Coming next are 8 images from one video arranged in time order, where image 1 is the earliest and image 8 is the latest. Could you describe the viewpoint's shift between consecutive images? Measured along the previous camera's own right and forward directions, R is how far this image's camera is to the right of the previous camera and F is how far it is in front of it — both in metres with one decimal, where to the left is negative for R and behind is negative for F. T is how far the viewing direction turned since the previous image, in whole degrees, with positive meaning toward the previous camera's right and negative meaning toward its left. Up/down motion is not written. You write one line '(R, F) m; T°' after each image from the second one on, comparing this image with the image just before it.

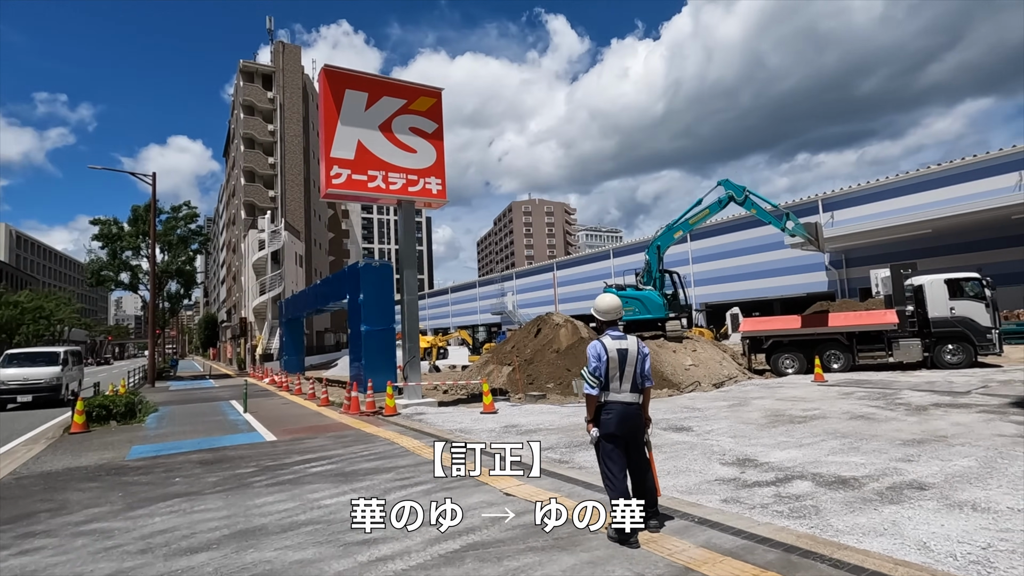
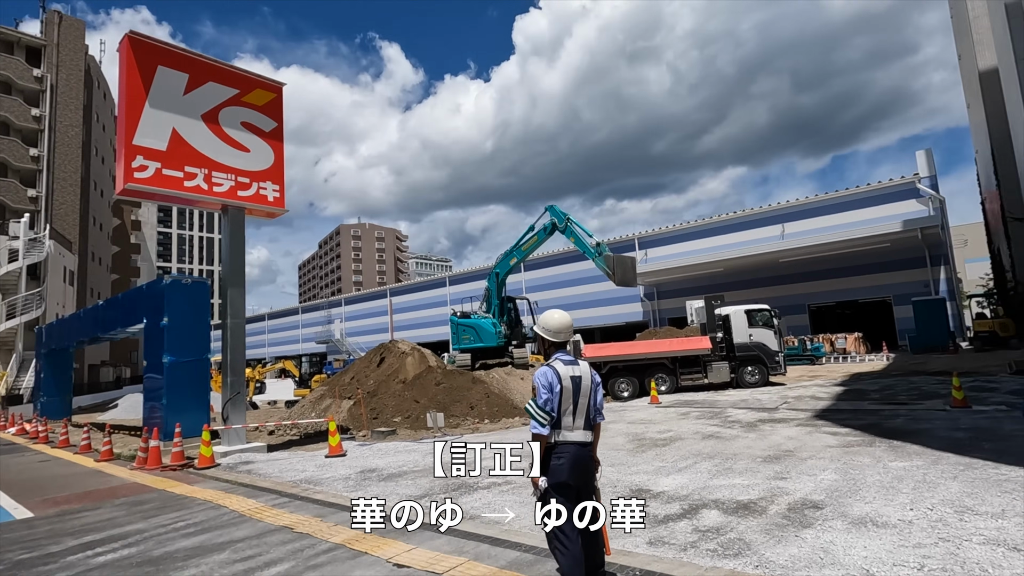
(-0.6, +1.0) m; +18°
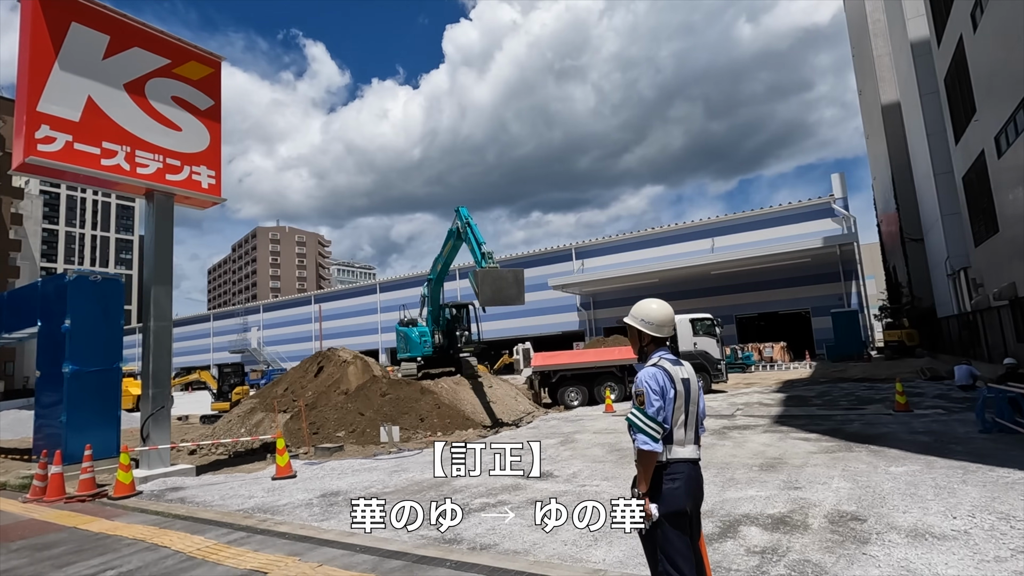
(-0.9, +0.8) m; +8°
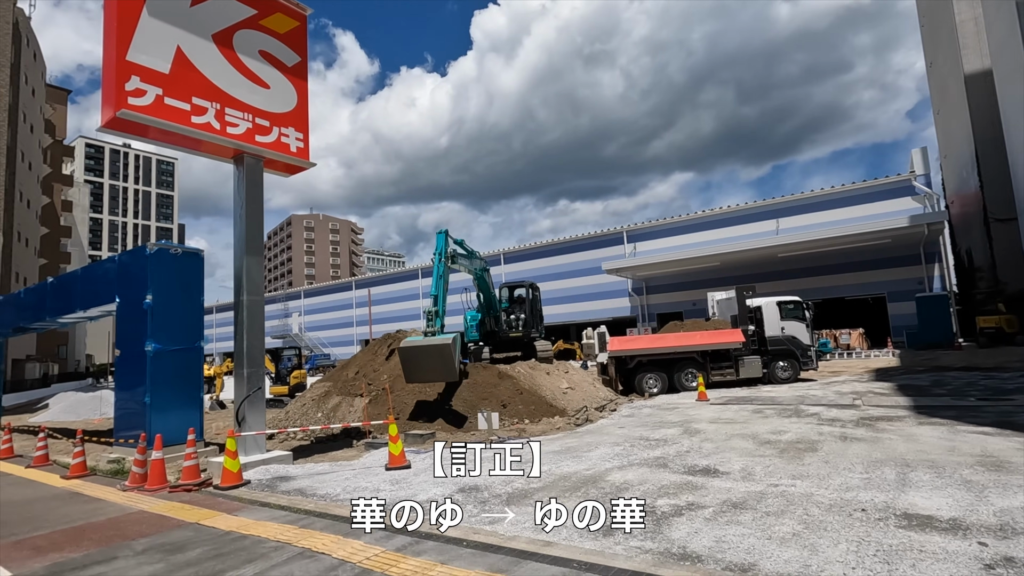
(-1.7, +1.1) m; -3°
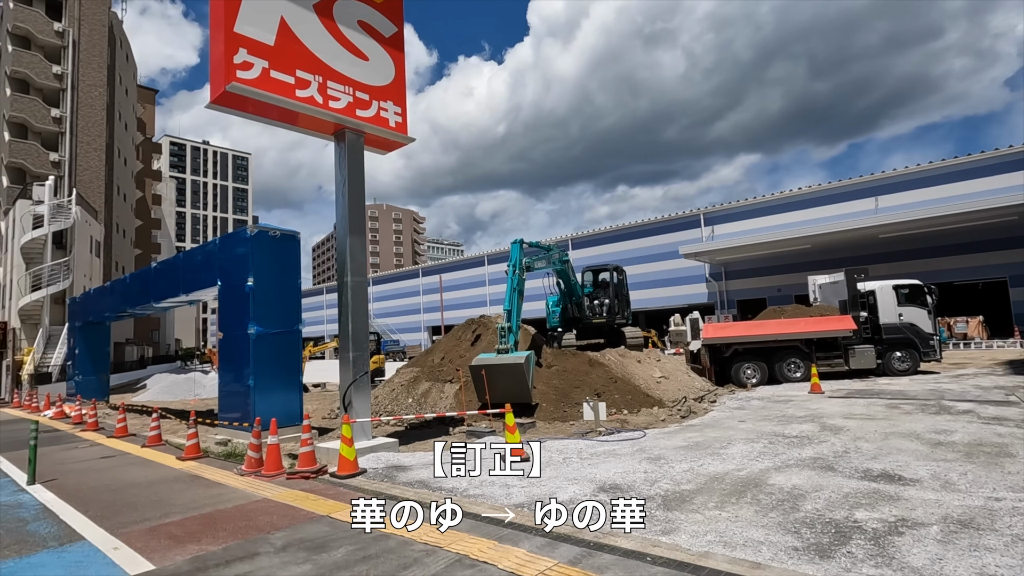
(-1.0, +0.7) m; -6°
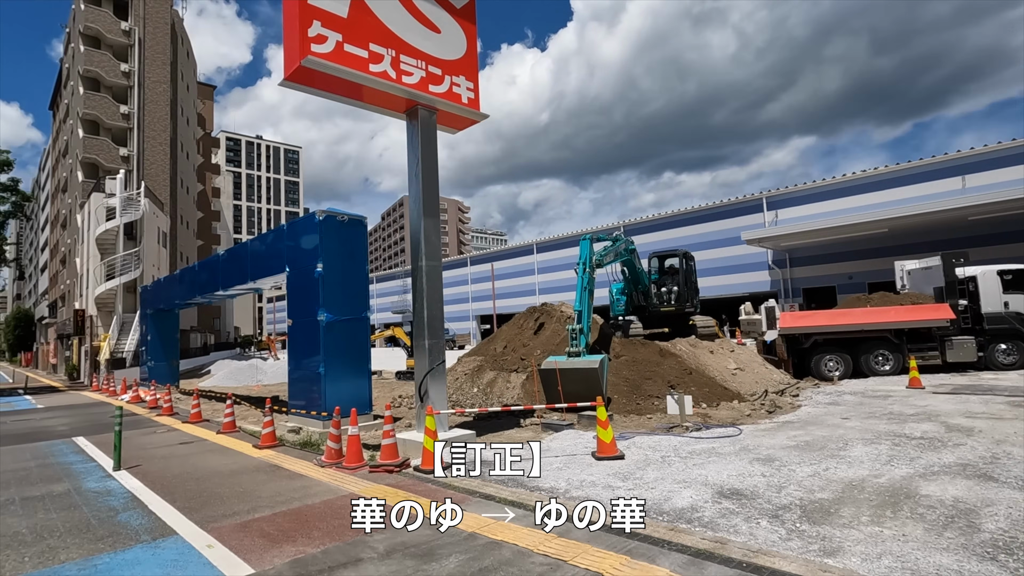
(-0.6, +0.5) m; -5°
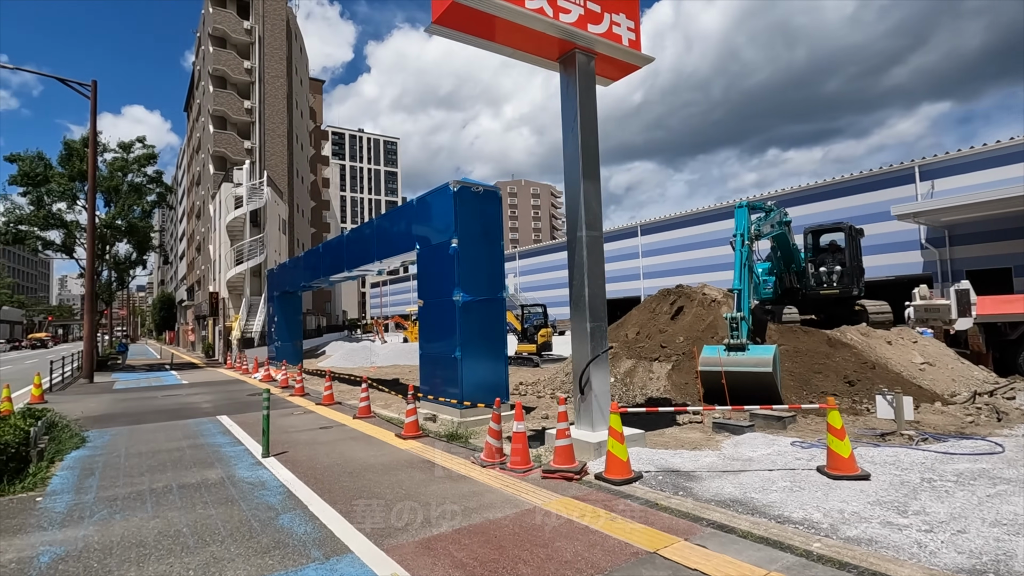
(-1.2, +1.1) m; -9°
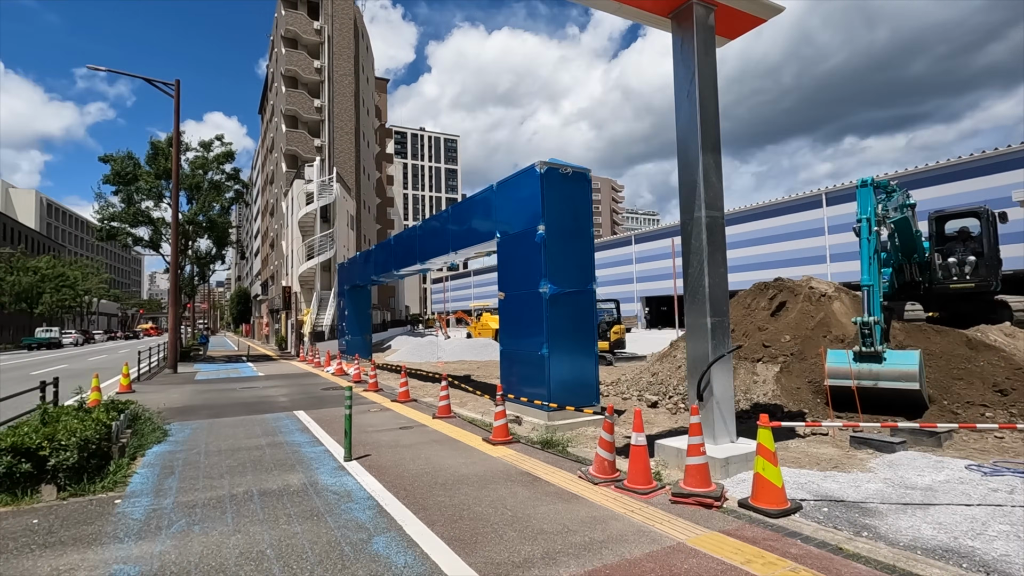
(-0.6, +0.8) m; -6°
